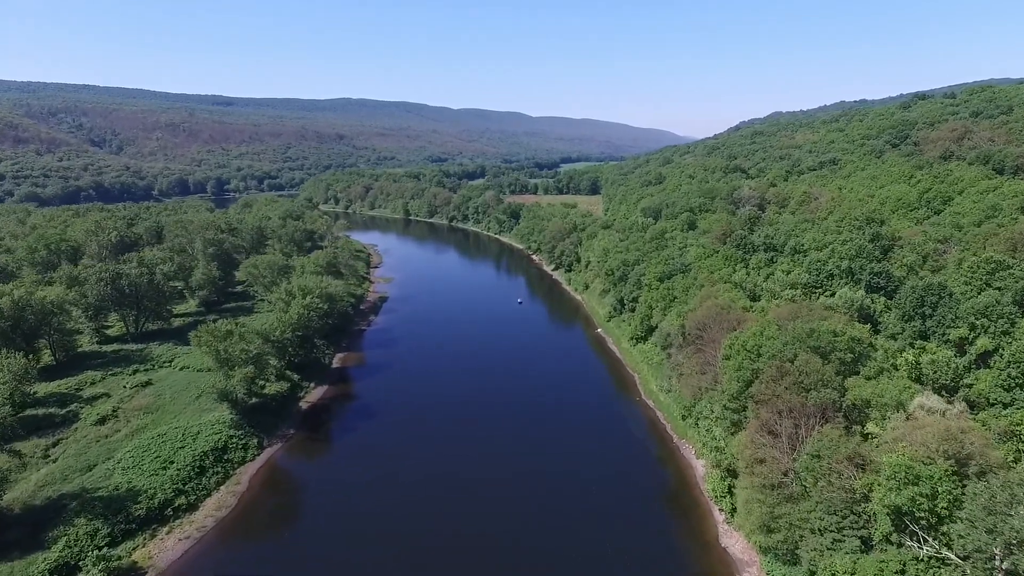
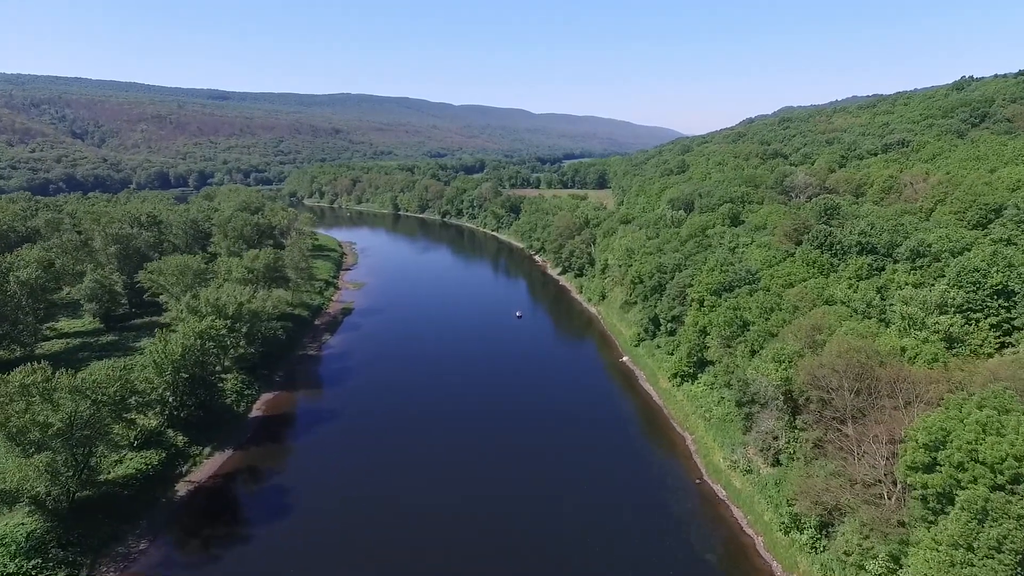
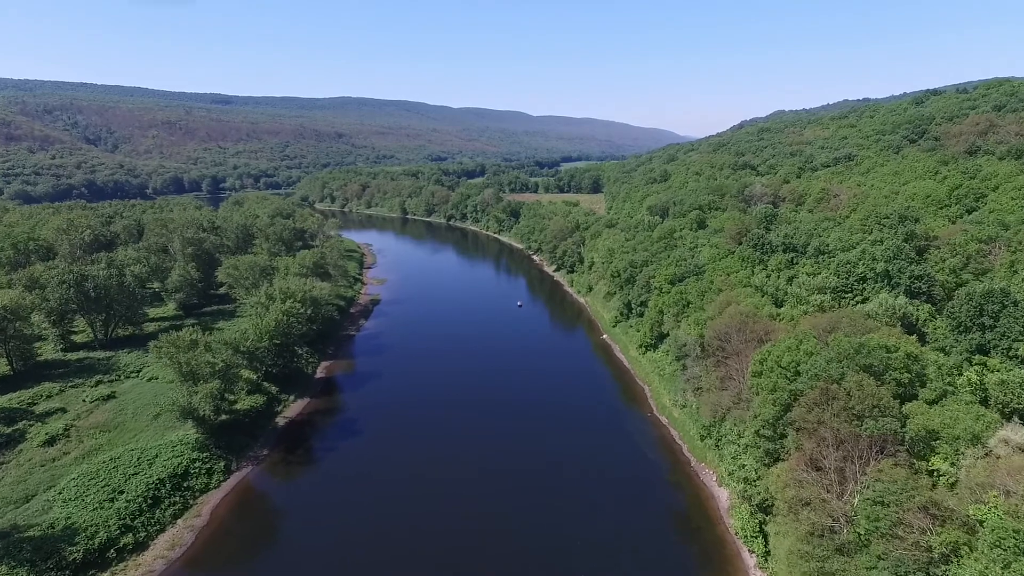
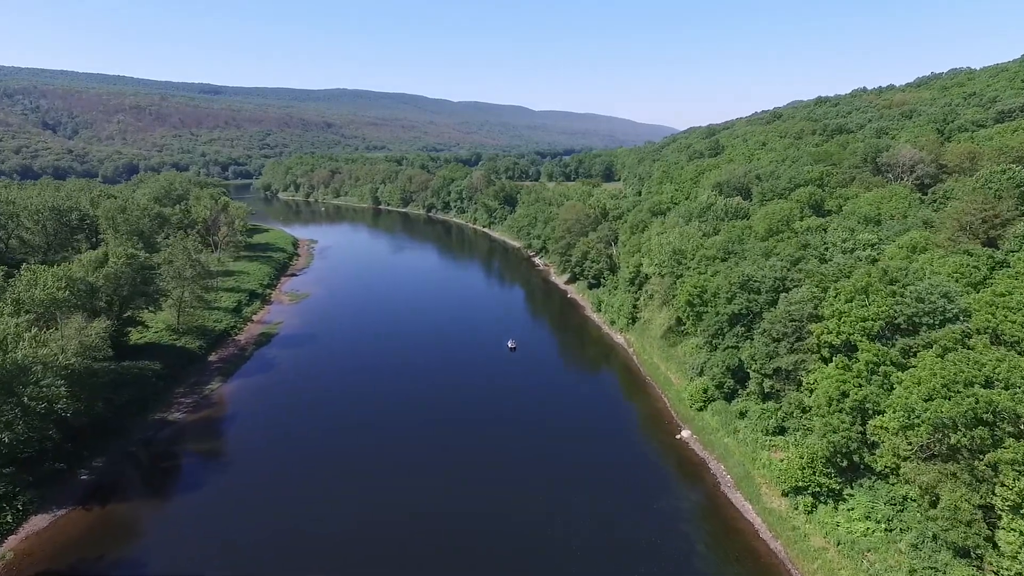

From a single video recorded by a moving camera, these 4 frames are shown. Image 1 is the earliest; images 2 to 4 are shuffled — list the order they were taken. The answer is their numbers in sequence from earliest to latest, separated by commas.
3, 2, 4
